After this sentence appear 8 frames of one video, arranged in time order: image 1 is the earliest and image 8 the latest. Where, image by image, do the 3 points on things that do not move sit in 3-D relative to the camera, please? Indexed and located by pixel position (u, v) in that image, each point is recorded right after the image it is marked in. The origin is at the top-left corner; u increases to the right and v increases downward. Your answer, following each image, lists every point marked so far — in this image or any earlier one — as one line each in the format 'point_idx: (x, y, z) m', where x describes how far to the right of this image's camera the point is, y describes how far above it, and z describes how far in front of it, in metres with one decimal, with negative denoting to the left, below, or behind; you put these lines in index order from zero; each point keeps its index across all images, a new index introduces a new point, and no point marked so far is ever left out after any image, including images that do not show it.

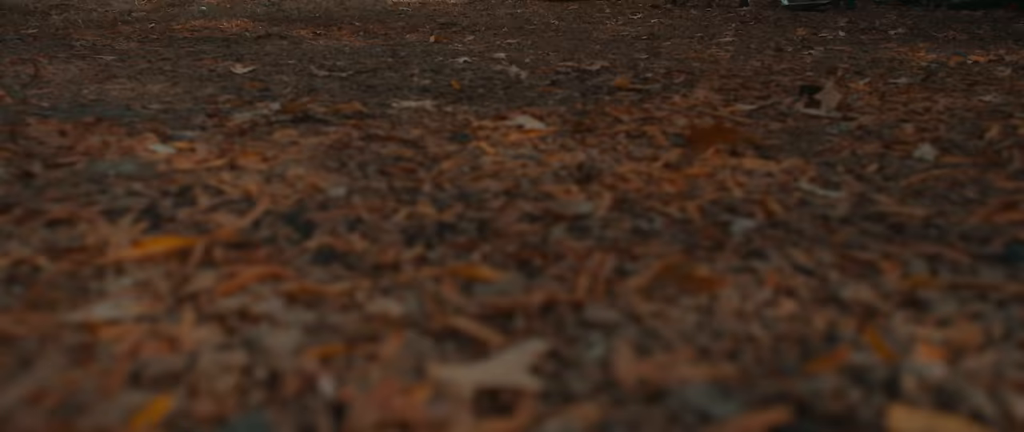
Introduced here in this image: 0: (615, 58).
0: (+0.4, +0.6, +4.2) m
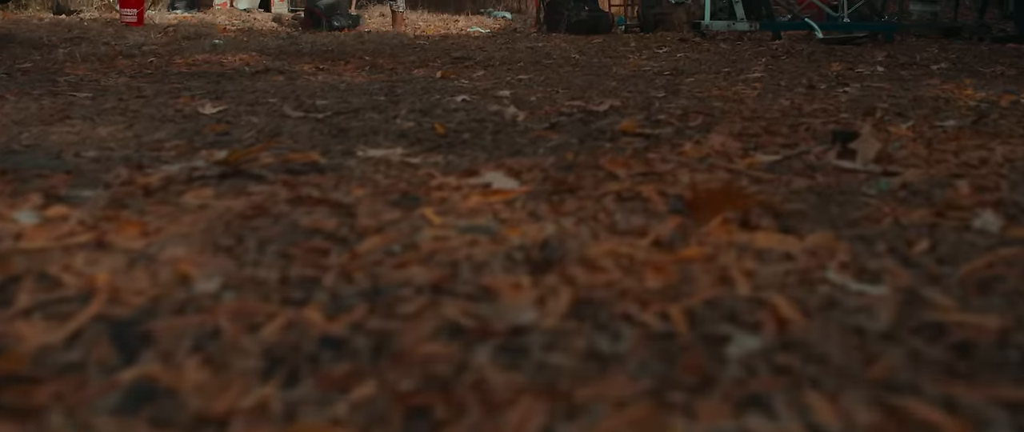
0: (+0.4, +0.4, +3.8) m
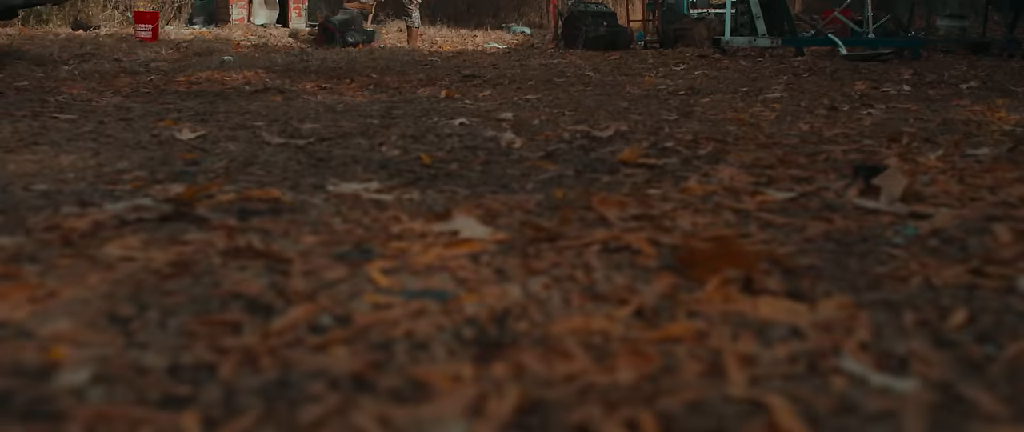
0: (+0.4, +0.3, +3.6) m
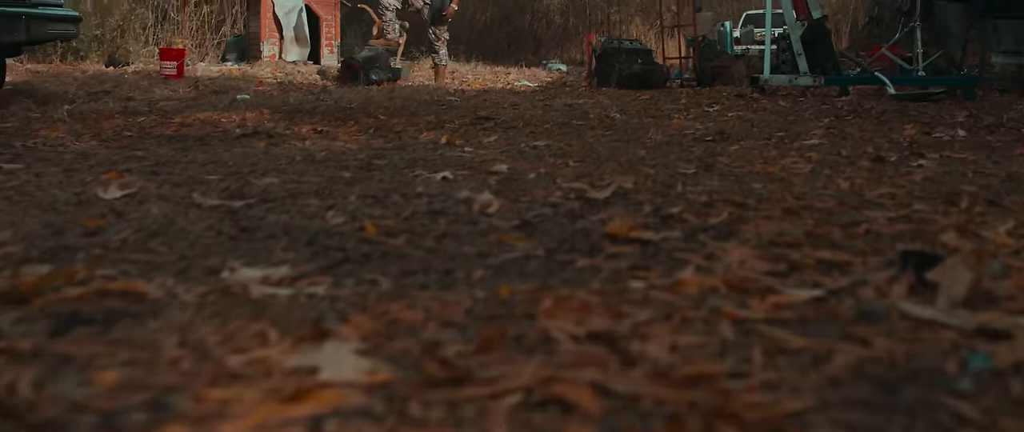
0: (+0.4, +0.1, +3.1) m
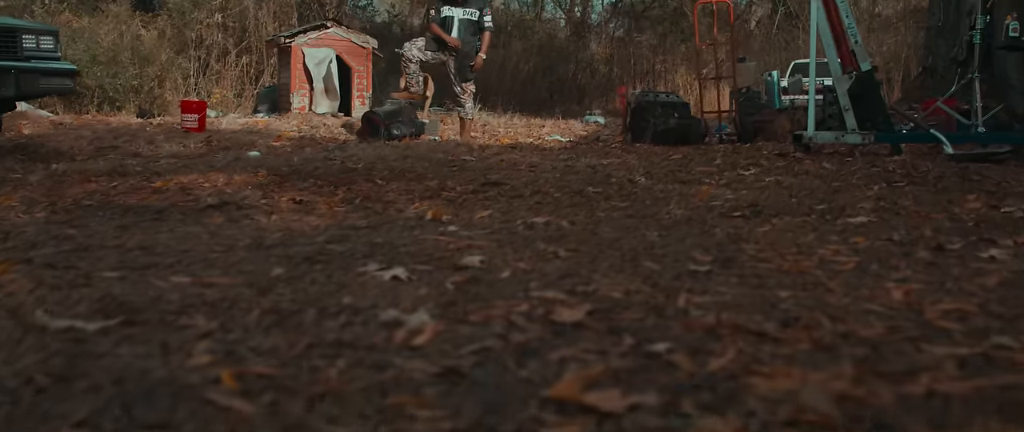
0: (+0.3, -0.1, +2.5) m
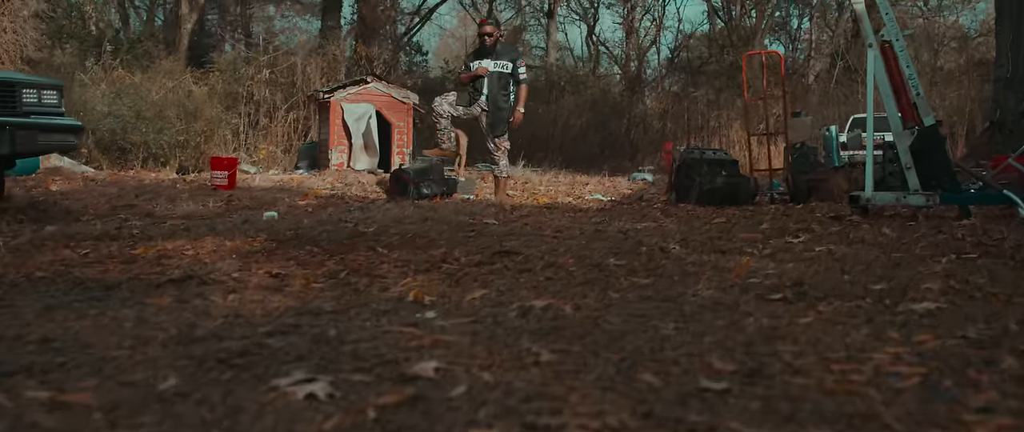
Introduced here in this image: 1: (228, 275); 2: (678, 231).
0: (+0.2, -0.3, +1.9) m
1: (-1.0, -0.2, +3.9) m
2: (+0.9, -0.1, +5.8) m
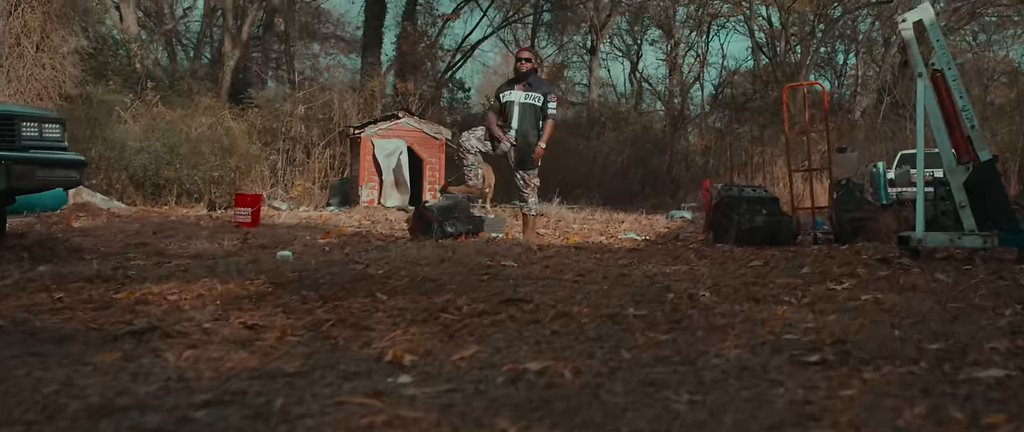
0: (+0.2, -0.4, +1.5) m
1: (-1.0, -0.3, +3.5) m
2: (+1.0, -0.3, +5.3) m
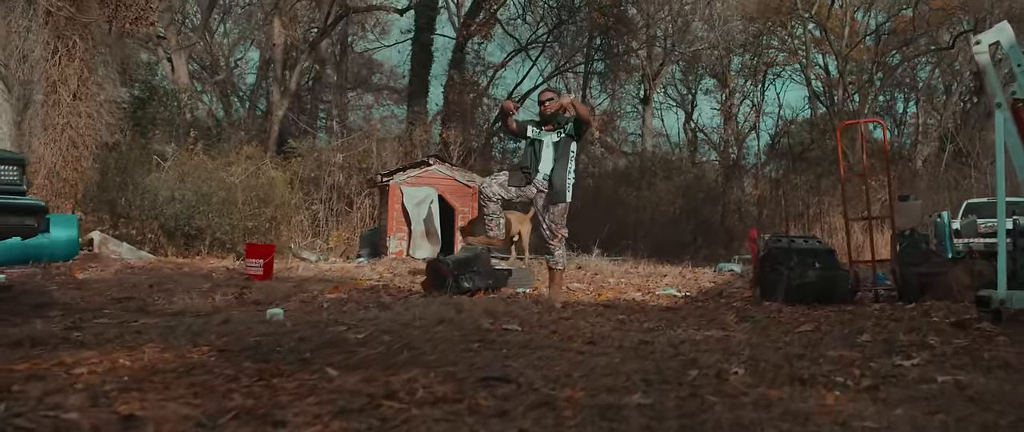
0: (0.0, -0.4, +0.6) m
1: (-1.1, -0.5, +2.7) m
2: (+0.9, -0.5, +4.4) m
